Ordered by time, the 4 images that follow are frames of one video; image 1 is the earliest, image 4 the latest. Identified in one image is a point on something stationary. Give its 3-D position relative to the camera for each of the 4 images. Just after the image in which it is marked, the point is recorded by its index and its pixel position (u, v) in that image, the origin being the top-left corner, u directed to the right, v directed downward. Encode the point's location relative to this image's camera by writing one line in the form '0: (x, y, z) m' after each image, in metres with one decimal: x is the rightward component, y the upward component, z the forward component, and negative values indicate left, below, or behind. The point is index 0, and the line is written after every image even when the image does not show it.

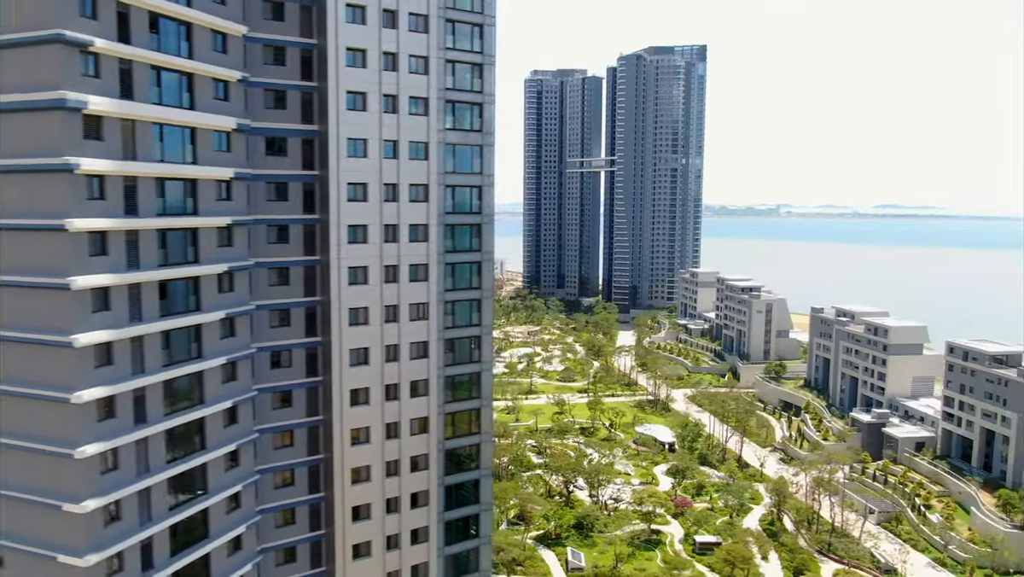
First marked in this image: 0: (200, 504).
0: (-7.0, -4.8, +20.1) m
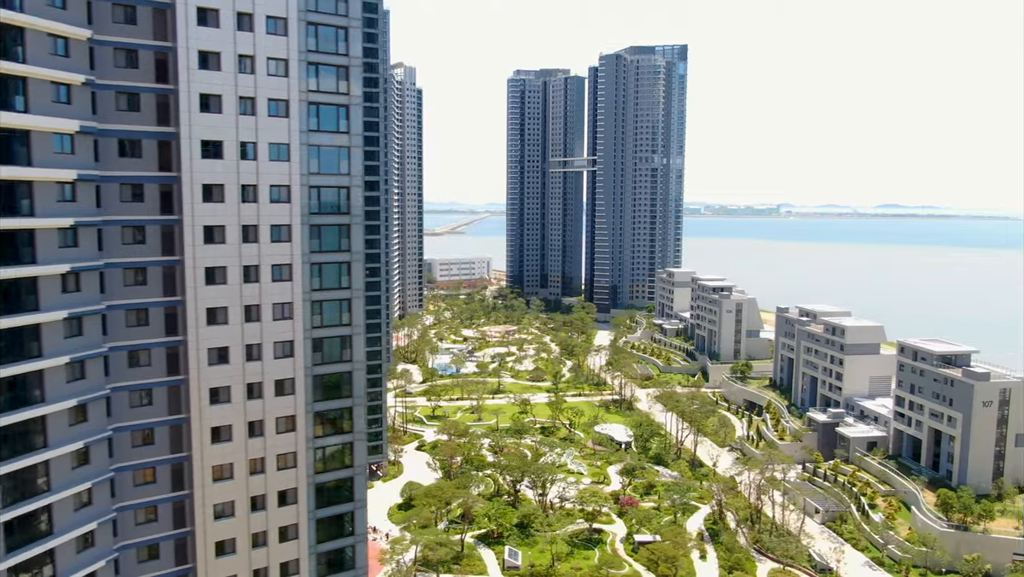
0: (-10.7, -4.8, +20.4) m
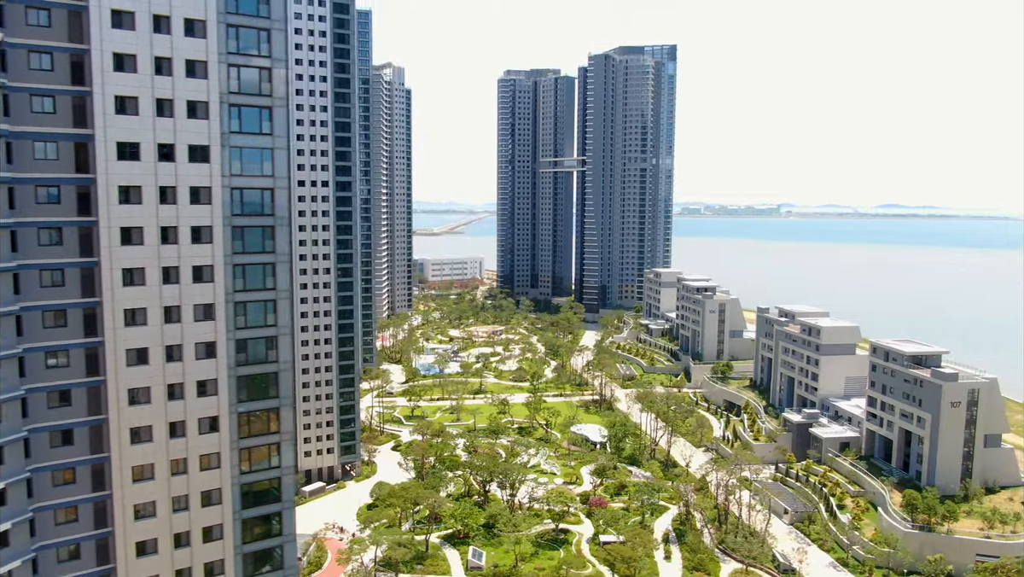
0: (-12.8, -4.9, +20.5) m
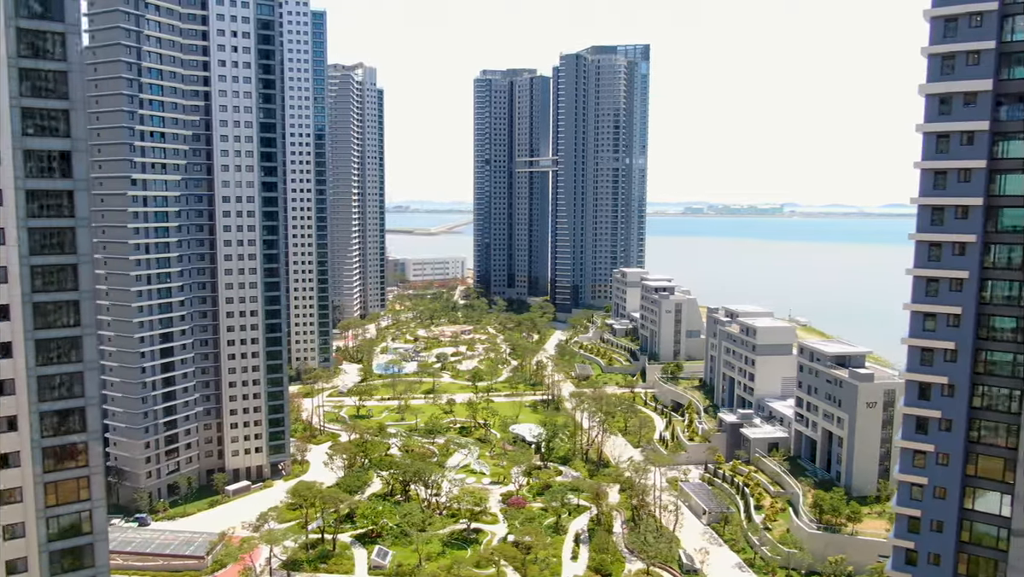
0: (-18.6, -4.9, +20.8) m
